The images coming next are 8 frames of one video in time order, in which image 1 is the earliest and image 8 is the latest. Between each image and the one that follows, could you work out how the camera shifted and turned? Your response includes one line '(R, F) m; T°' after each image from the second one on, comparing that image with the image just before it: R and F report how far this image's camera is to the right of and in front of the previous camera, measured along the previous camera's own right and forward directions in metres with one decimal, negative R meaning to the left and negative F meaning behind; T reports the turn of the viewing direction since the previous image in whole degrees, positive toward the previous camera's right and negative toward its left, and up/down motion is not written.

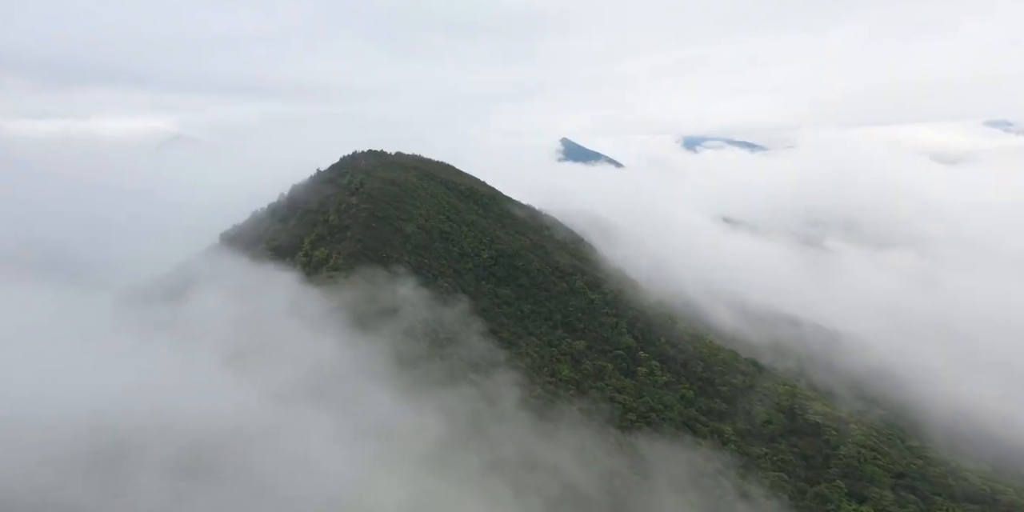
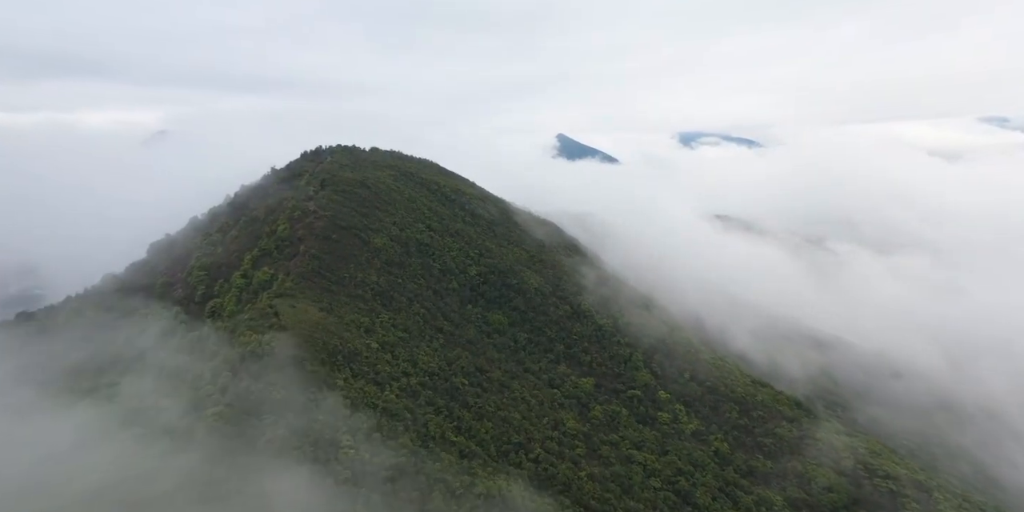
(+0.5, +12.5) m; 0°
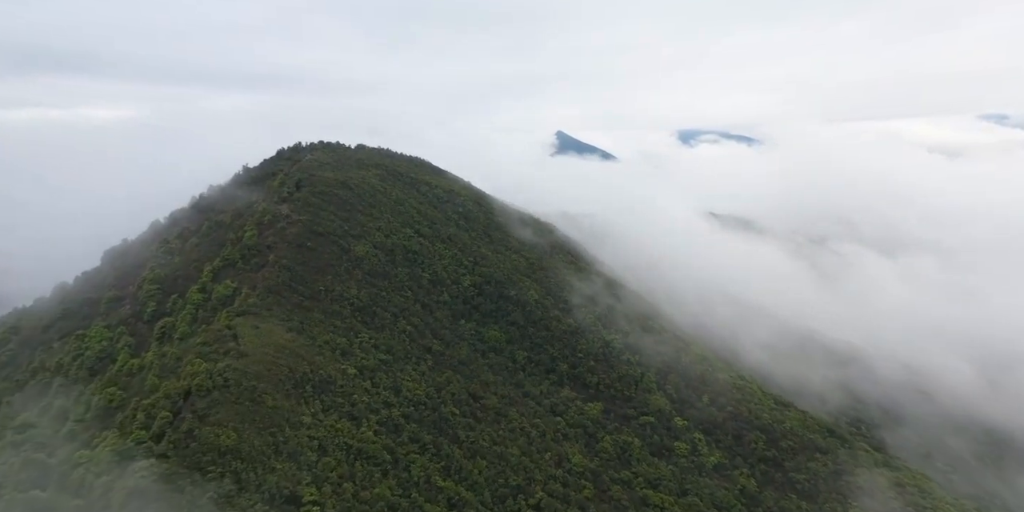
(+0.1, +6.2) m; 0°
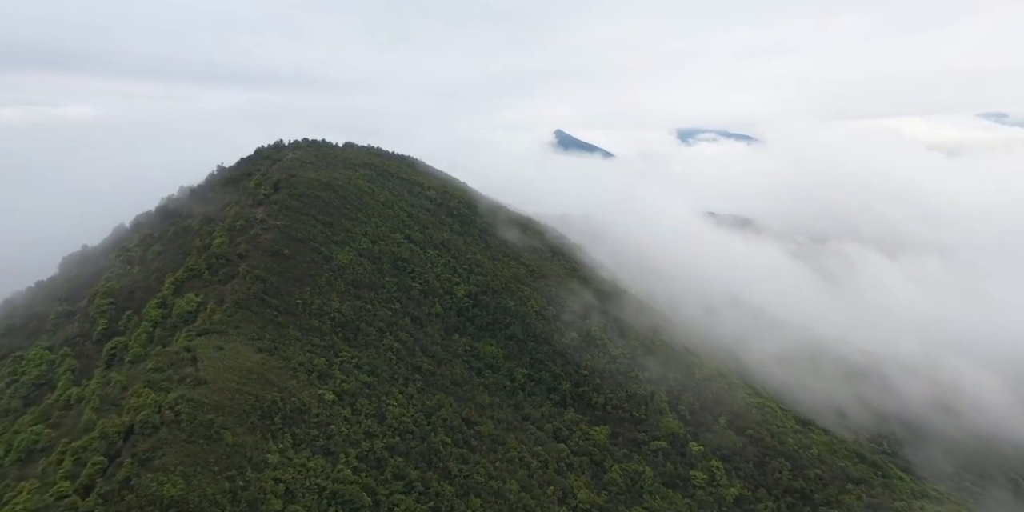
(+0.1, +4.7) m; 0°
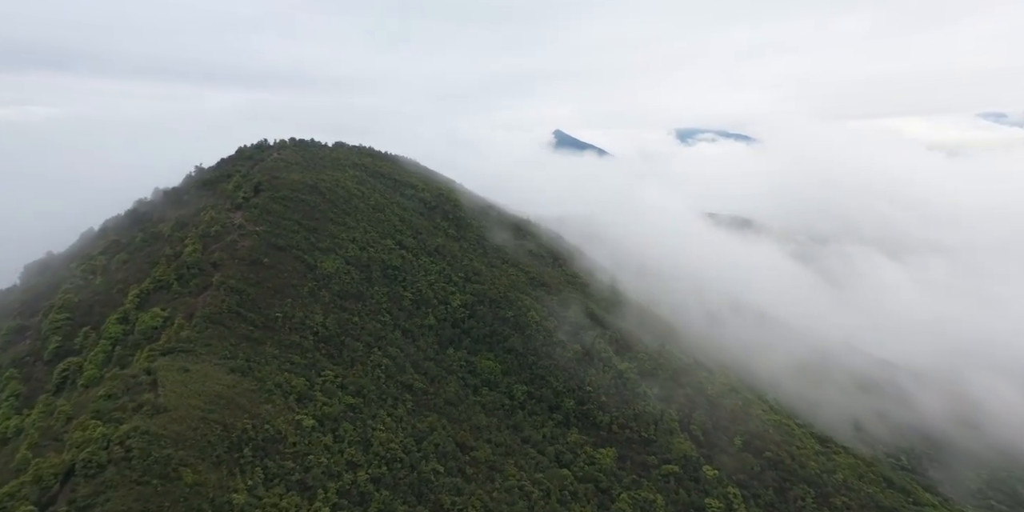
(+0.1, +3.5) m; 0°
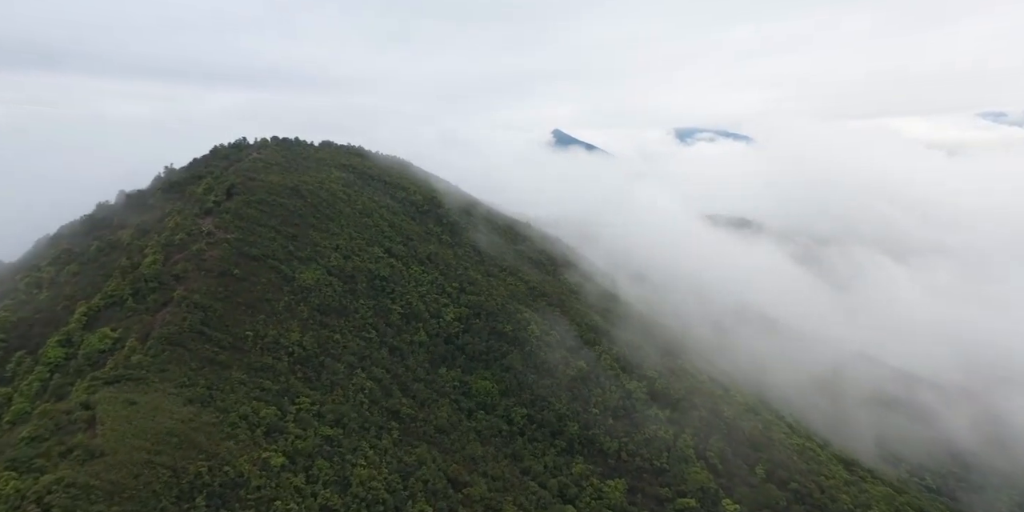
(+0.1, +4.1) m; 0°
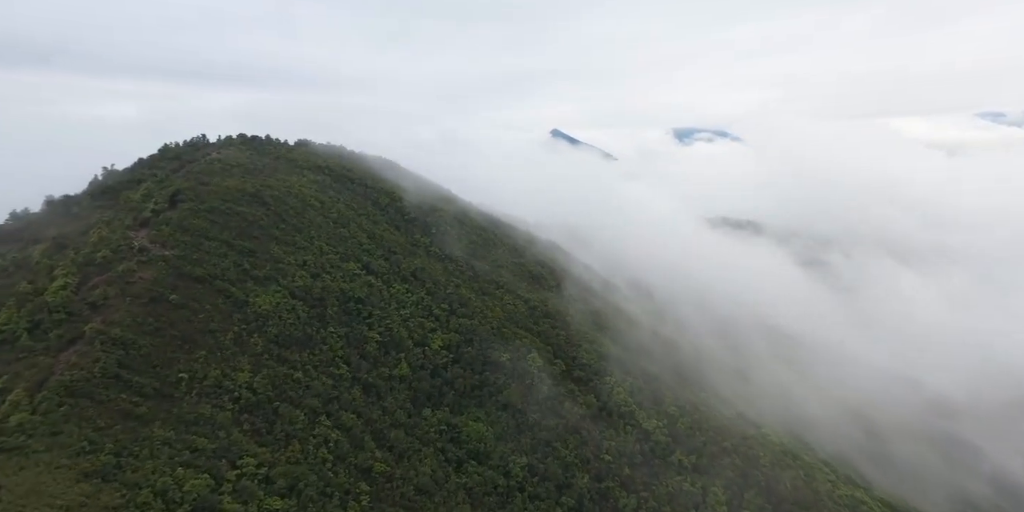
(+0.1, +6.6) m; 0°
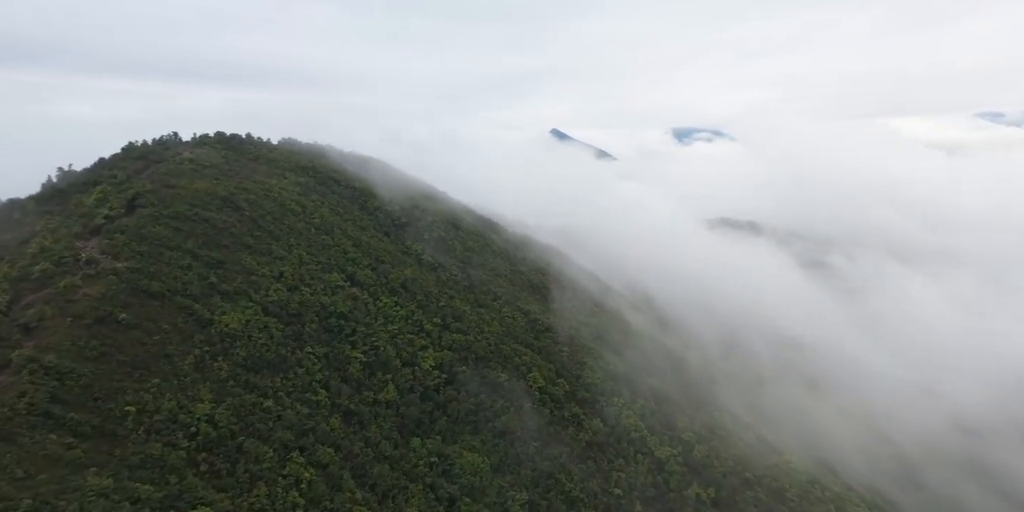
(+0.1, +3.7) m; 0°
